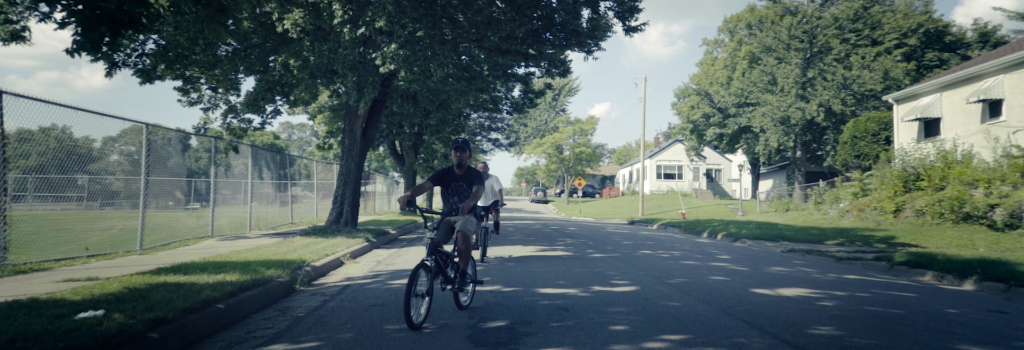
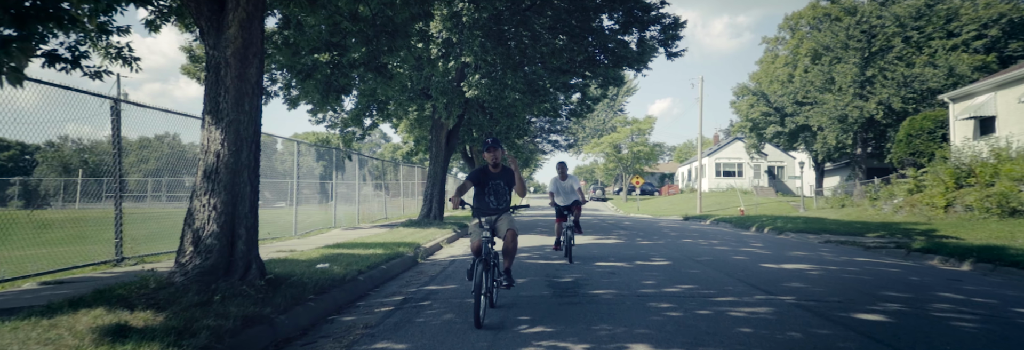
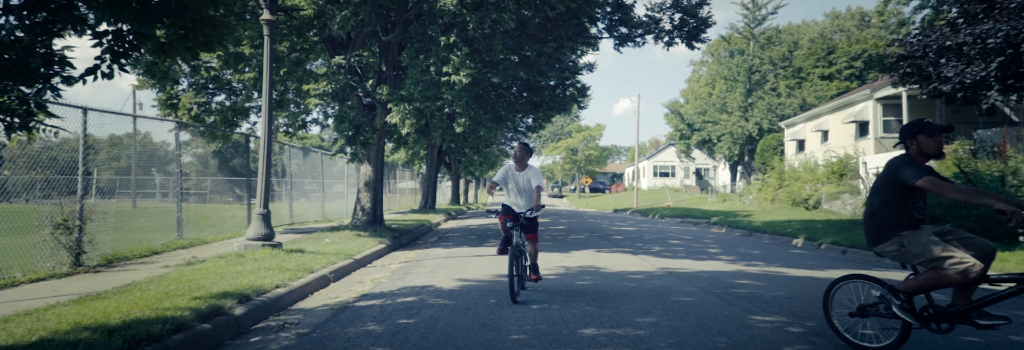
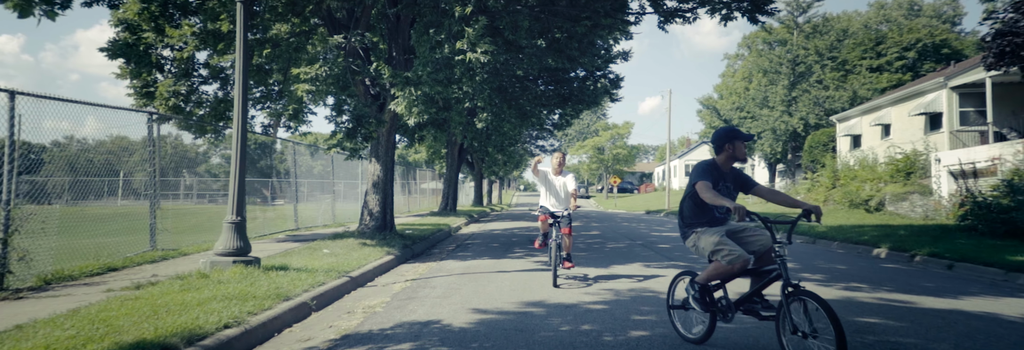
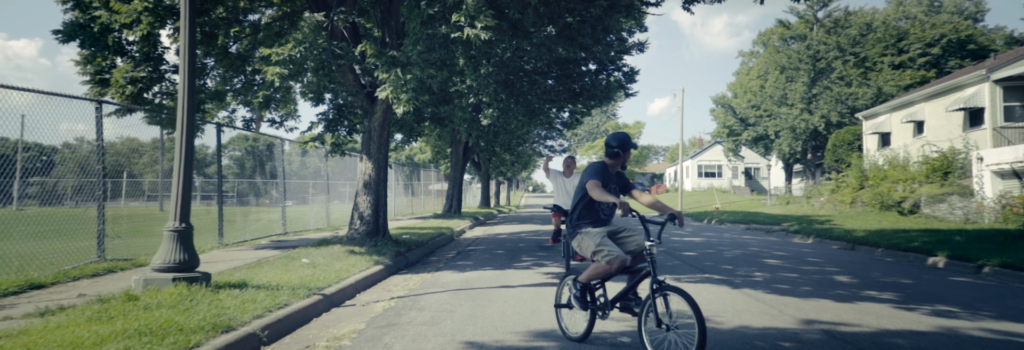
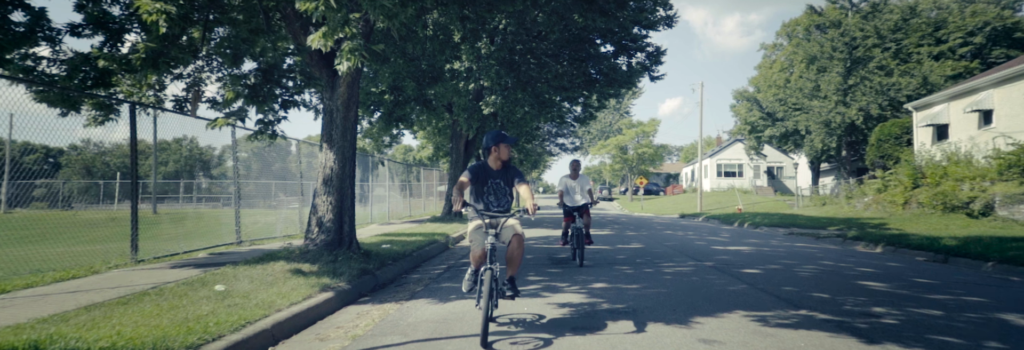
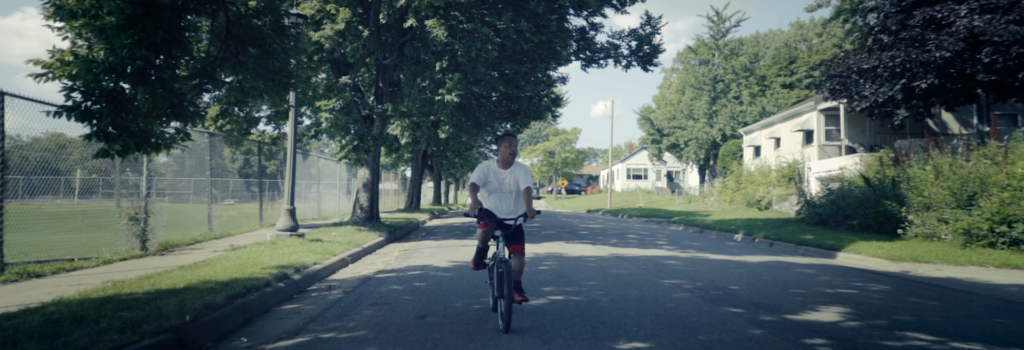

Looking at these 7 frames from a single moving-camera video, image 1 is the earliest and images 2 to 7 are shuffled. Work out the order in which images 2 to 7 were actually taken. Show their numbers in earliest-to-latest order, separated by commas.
2, 6, 5, 4, 3, 7
